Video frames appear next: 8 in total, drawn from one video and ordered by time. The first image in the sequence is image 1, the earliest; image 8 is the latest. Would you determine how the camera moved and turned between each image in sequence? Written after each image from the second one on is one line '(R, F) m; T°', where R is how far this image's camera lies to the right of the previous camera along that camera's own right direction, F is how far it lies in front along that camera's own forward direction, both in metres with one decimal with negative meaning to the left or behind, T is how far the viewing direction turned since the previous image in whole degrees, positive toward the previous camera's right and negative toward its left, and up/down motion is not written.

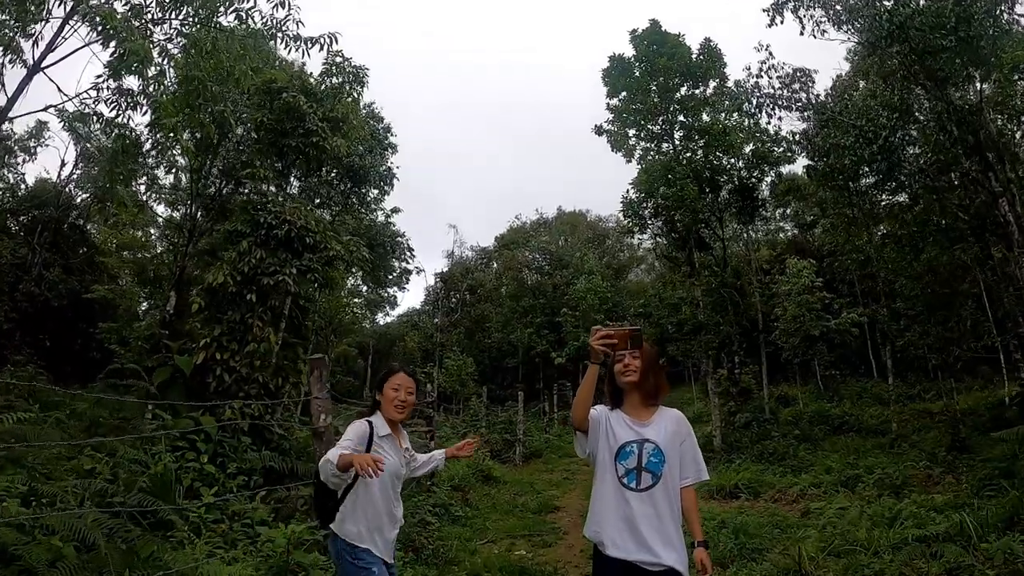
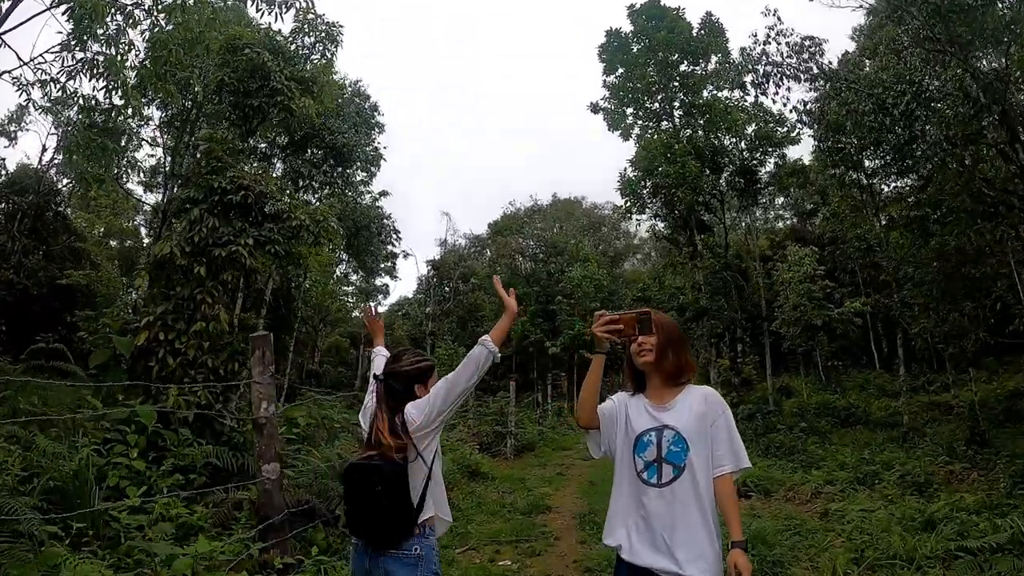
(+0.1, +0.6) m; 0°
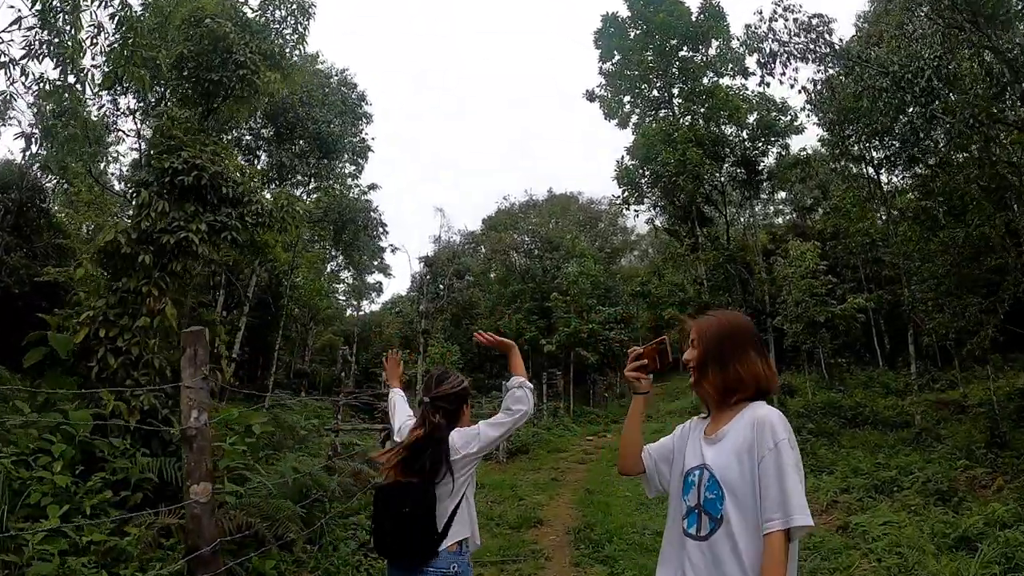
(+0.1, +0.5) m; 0°
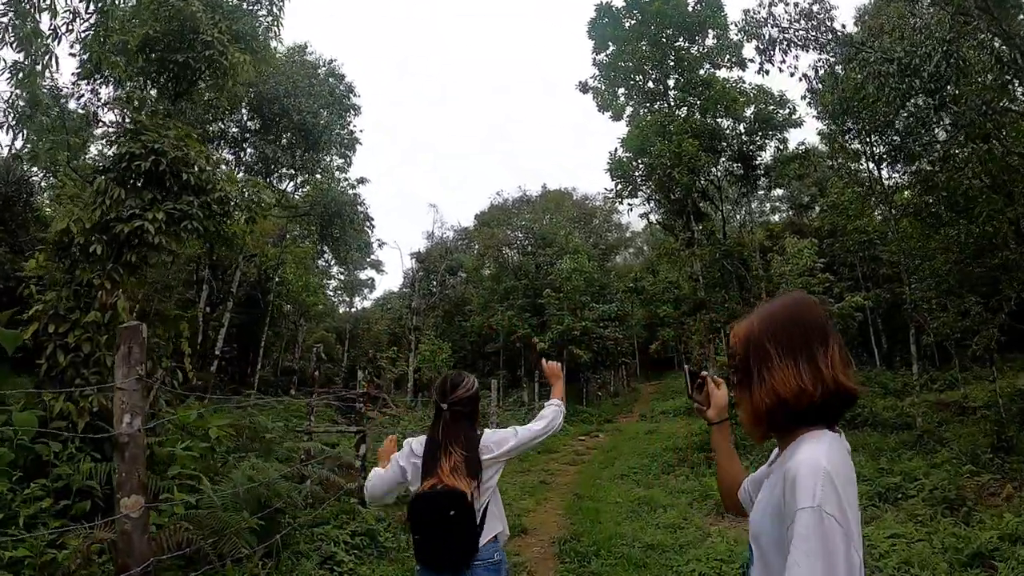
(+0.1, +0.3) m; 0°
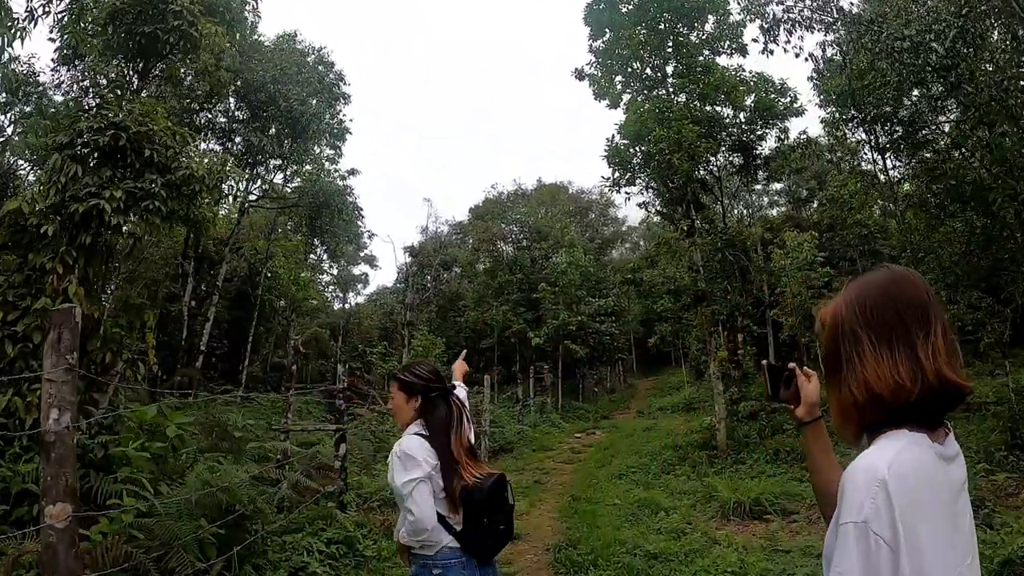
(0.0, +0.3) m; 0°
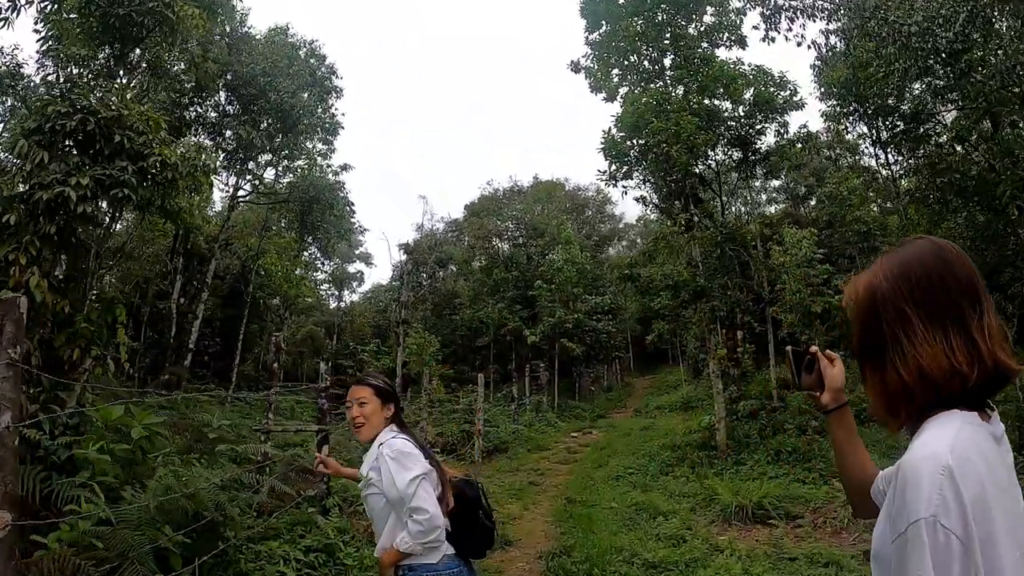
(0.0, +0.2) m; 0°
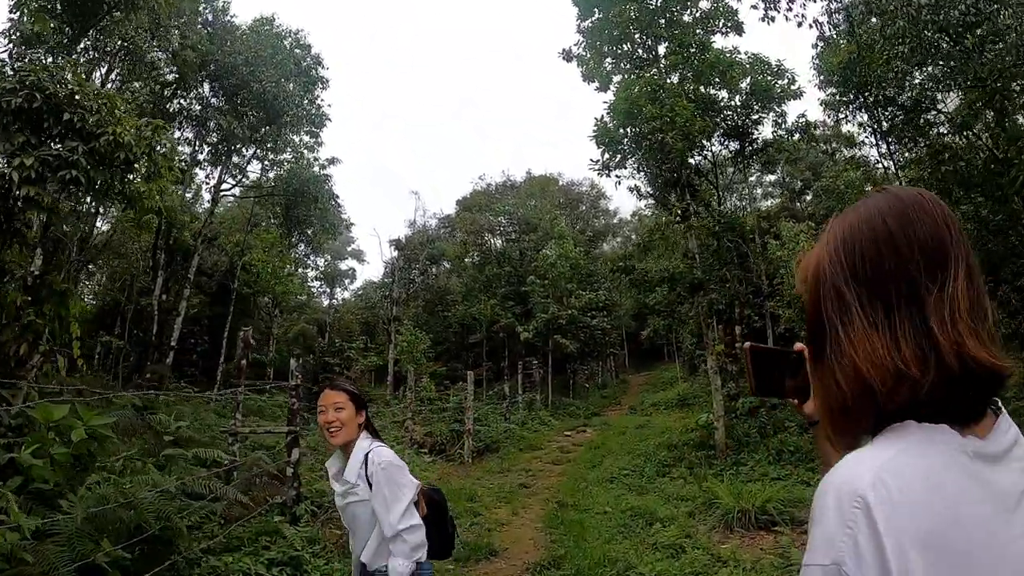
(+0.1, +0.3) m; 0°
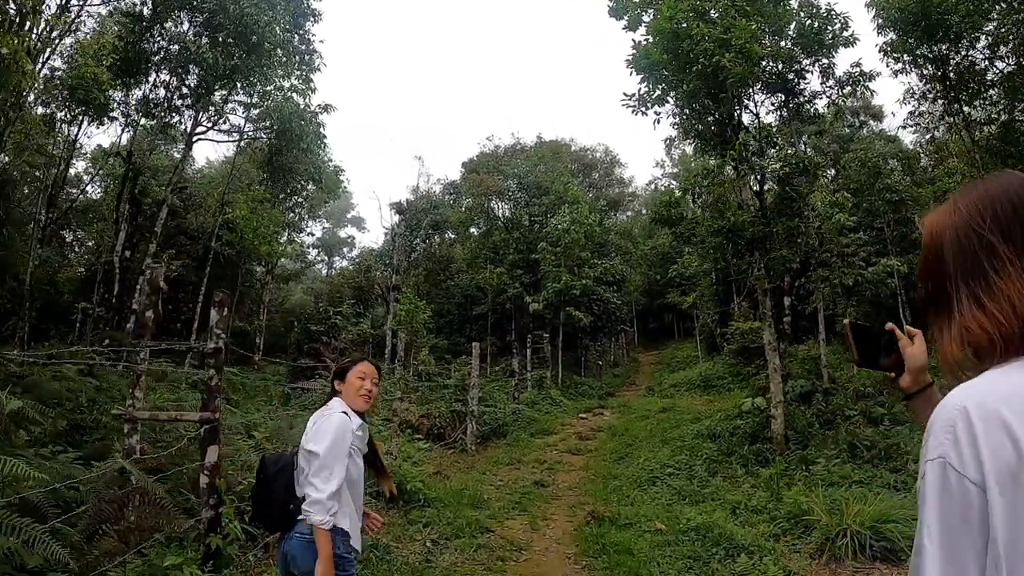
(-0.1, +1.3) m; 0°
